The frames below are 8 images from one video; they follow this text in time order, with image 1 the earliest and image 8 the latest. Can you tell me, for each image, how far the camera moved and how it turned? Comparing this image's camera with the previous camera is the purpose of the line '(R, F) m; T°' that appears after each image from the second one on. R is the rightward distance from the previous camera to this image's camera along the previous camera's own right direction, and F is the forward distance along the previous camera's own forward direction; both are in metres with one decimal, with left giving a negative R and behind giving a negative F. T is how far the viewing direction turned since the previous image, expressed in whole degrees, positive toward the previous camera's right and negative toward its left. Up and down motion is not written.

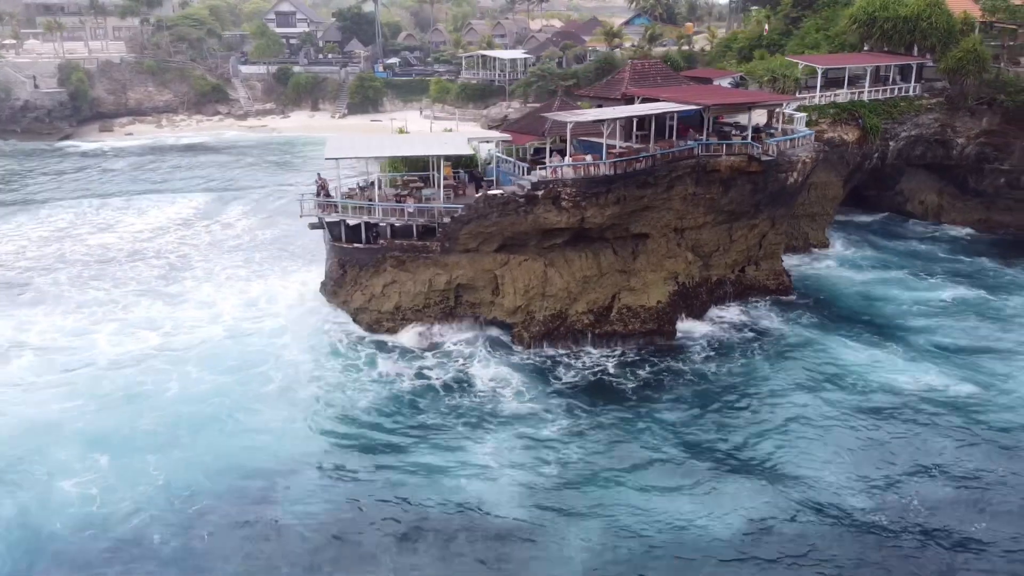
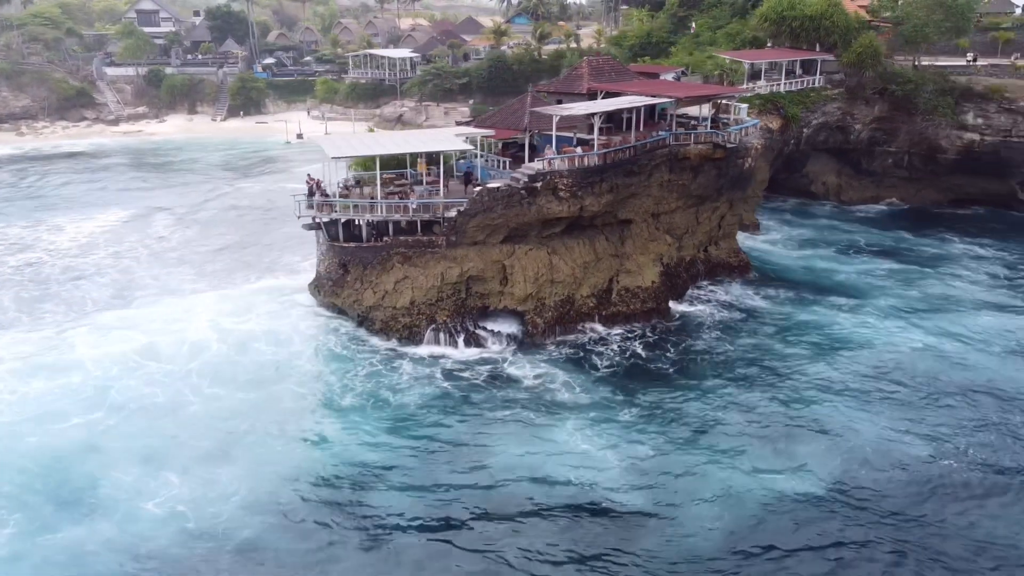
(-4.6, -0.4) m; +11°
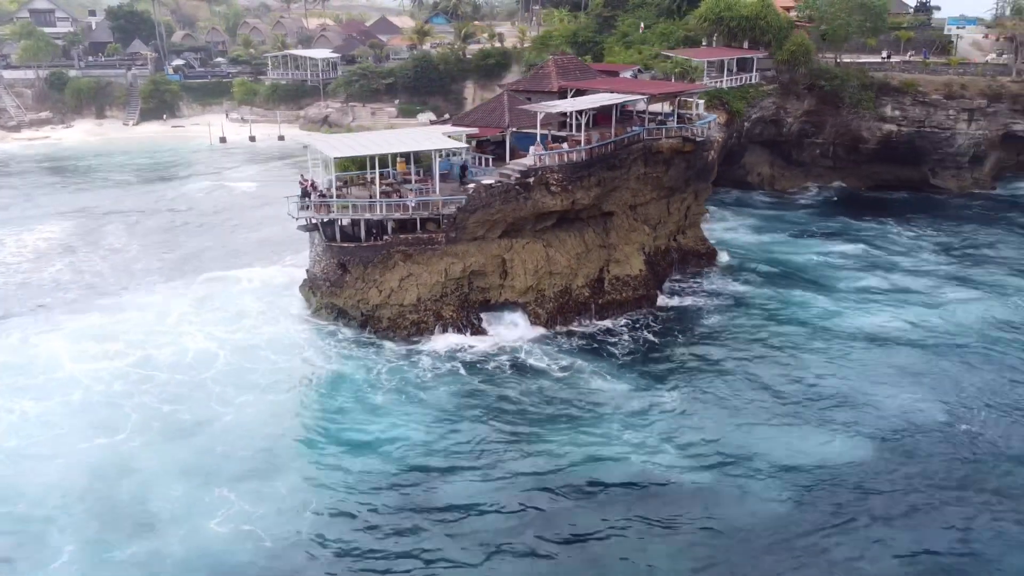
(-3.1, -0.4) m; +7°
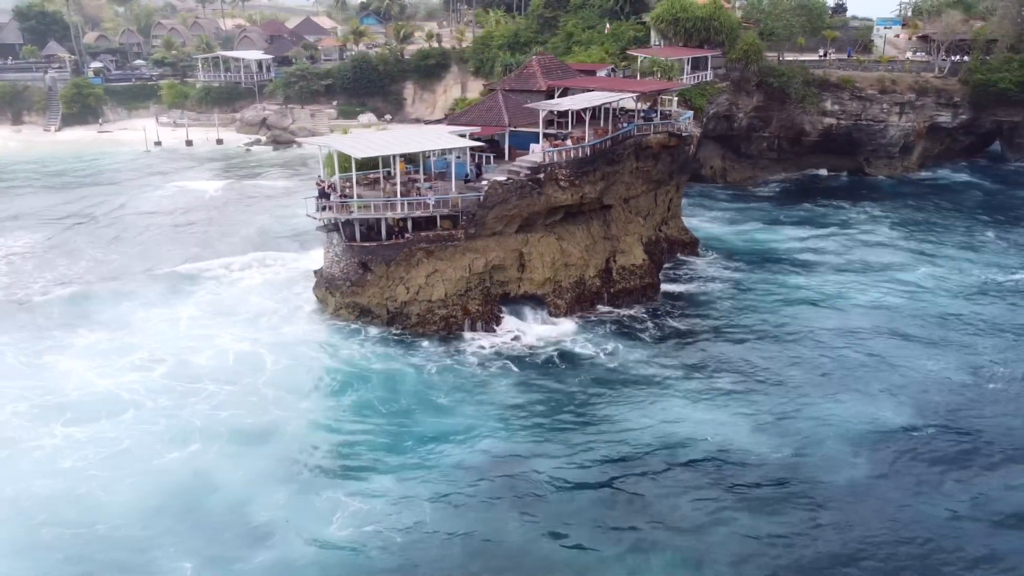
(-3.5, -0.6) m; +7°
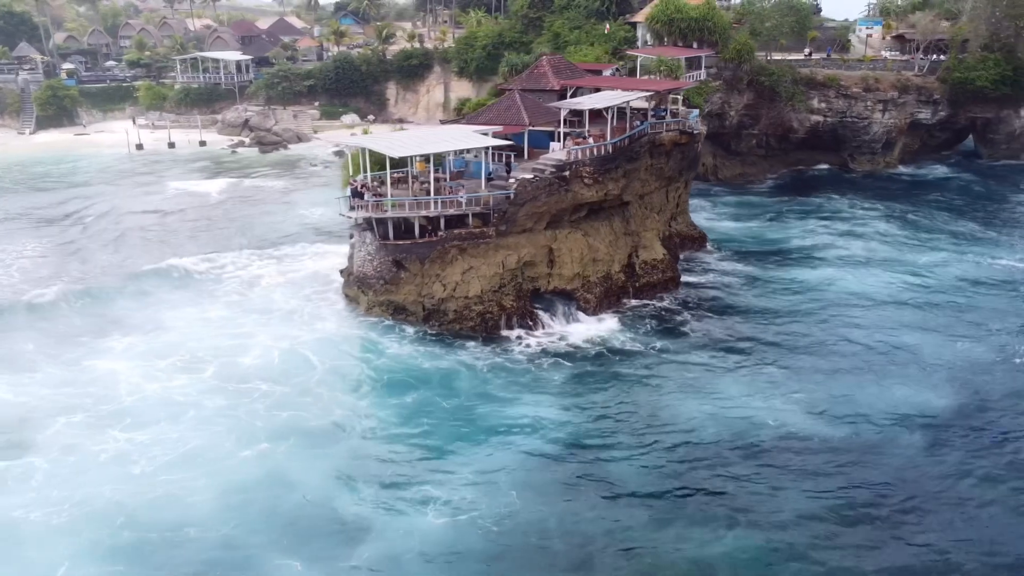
(-2.2, -0.4) m; +3°
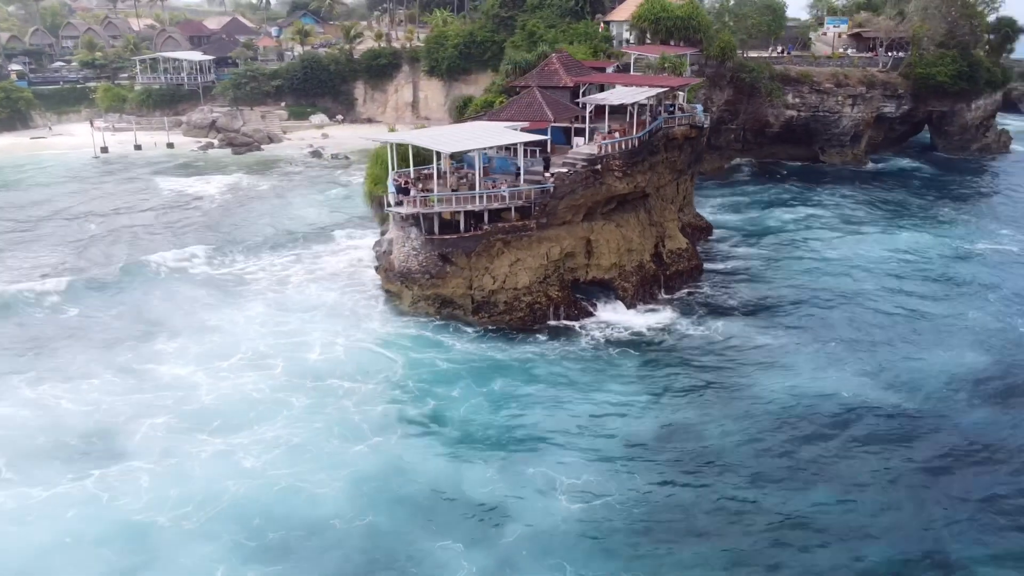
(-3.5, -0.4) m; +5°
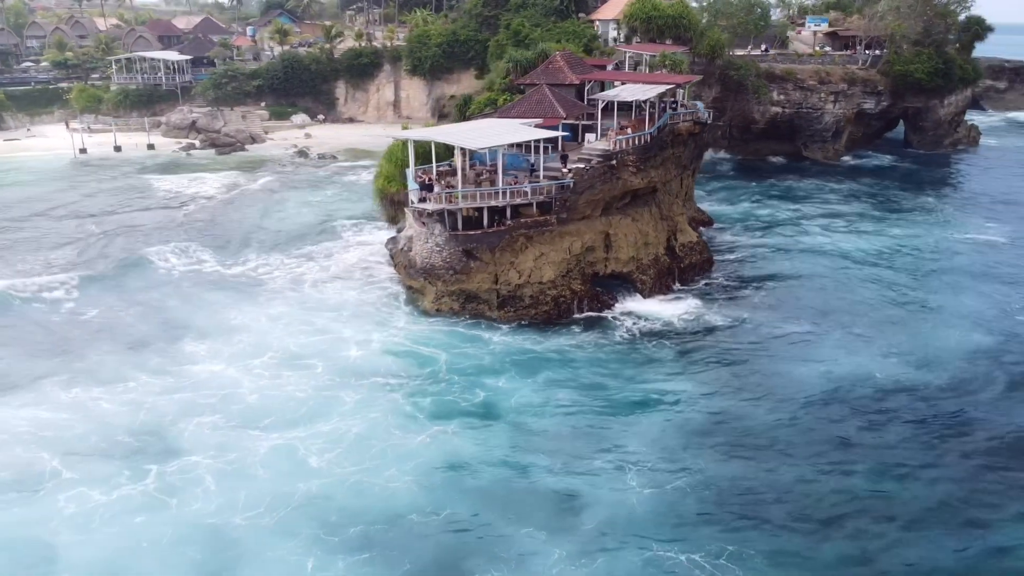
(-2.0, -0.2) m; +3°
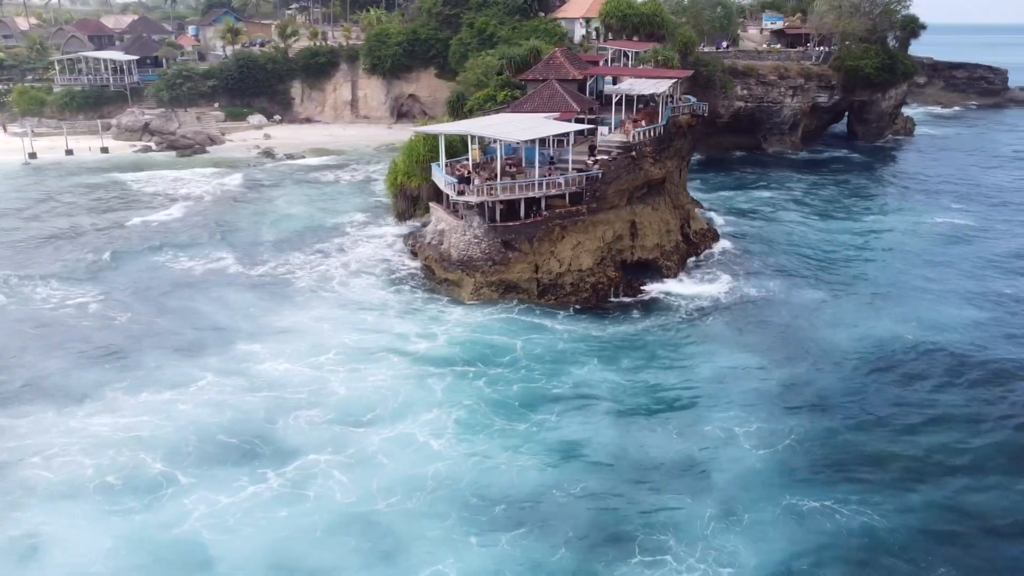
(-3.8, -0.3) m; +6°
